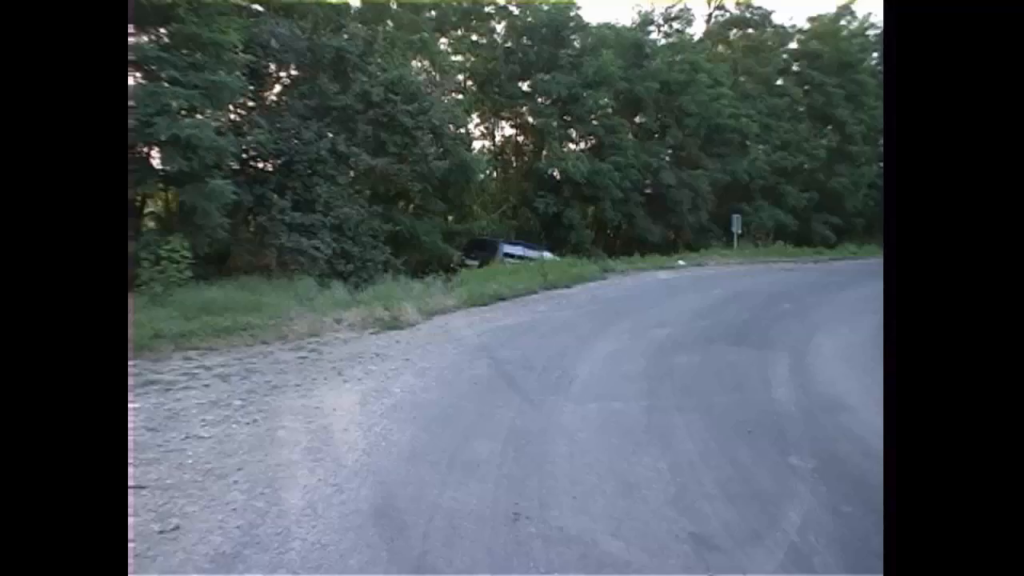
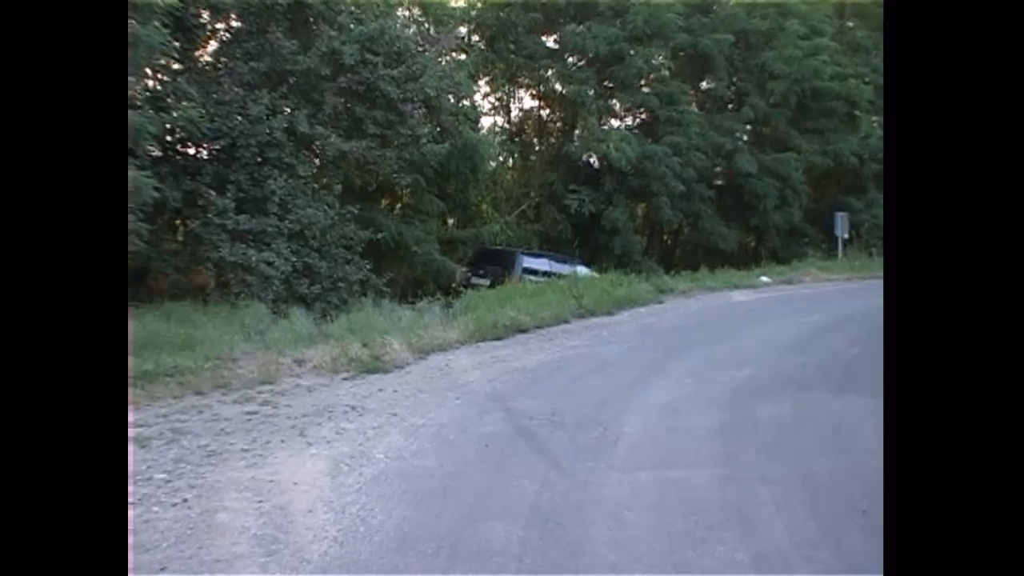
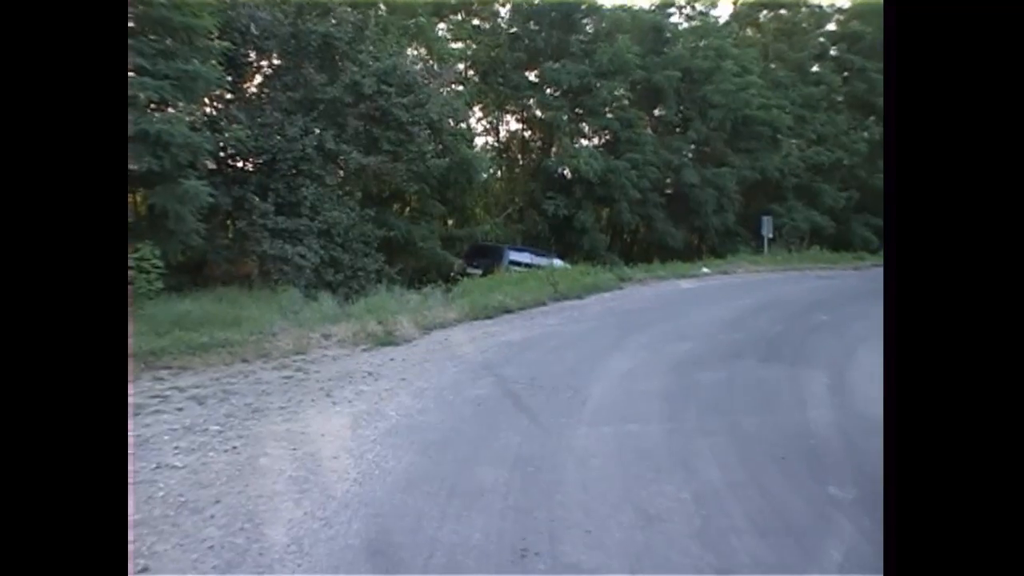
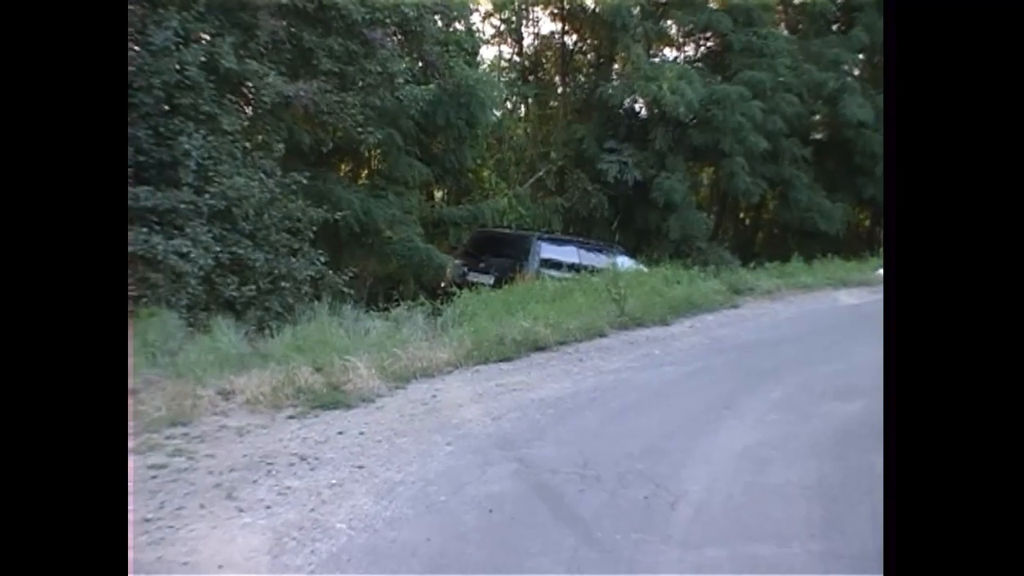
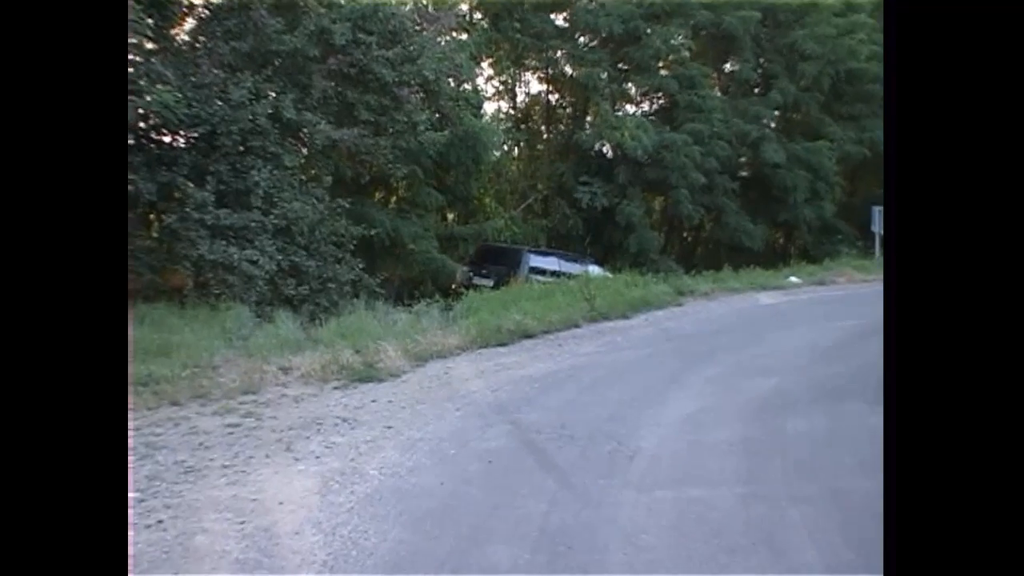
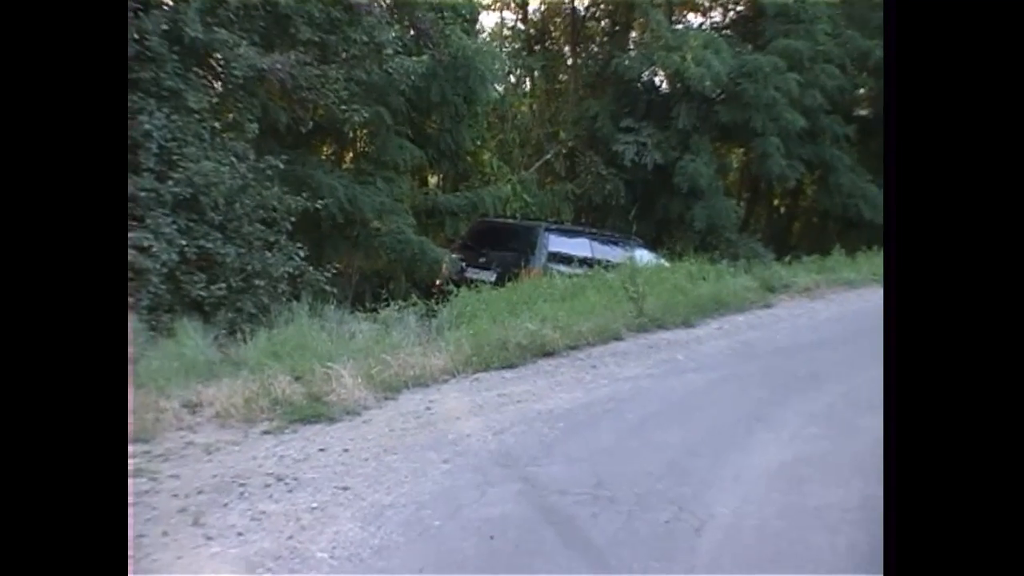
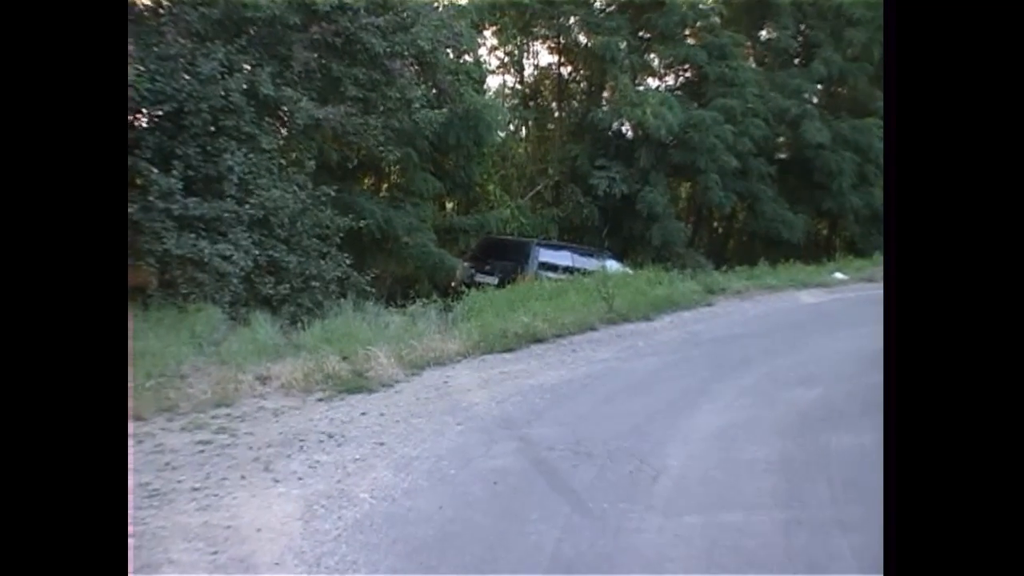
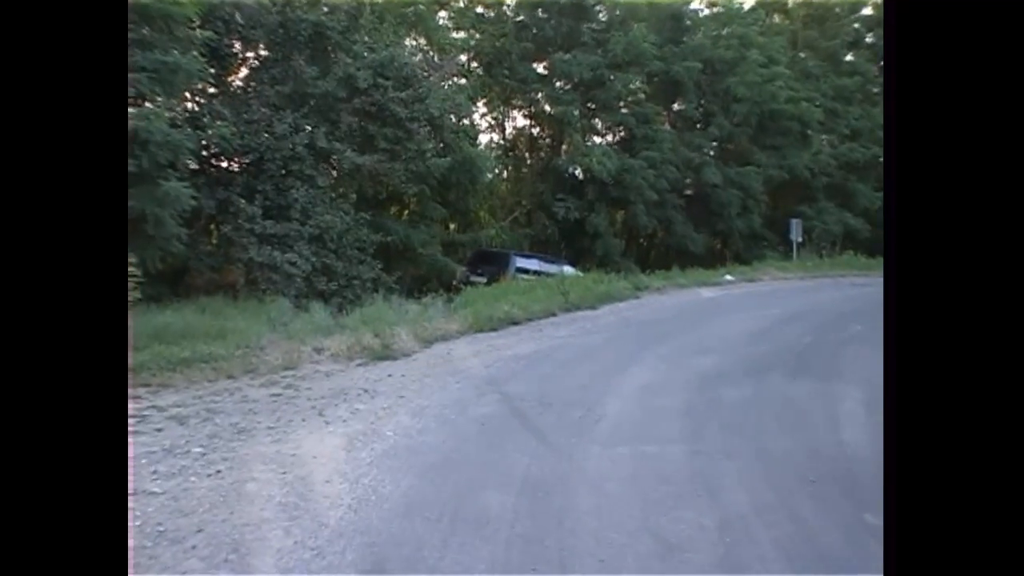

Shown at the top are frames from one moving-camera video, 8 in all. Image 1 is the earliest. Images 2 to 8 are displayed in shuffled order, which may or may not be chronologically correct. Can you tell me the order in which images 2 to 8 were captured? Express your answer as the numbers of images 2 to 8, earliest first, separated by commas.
3, 8, 2, 5, 7, 4, 6
